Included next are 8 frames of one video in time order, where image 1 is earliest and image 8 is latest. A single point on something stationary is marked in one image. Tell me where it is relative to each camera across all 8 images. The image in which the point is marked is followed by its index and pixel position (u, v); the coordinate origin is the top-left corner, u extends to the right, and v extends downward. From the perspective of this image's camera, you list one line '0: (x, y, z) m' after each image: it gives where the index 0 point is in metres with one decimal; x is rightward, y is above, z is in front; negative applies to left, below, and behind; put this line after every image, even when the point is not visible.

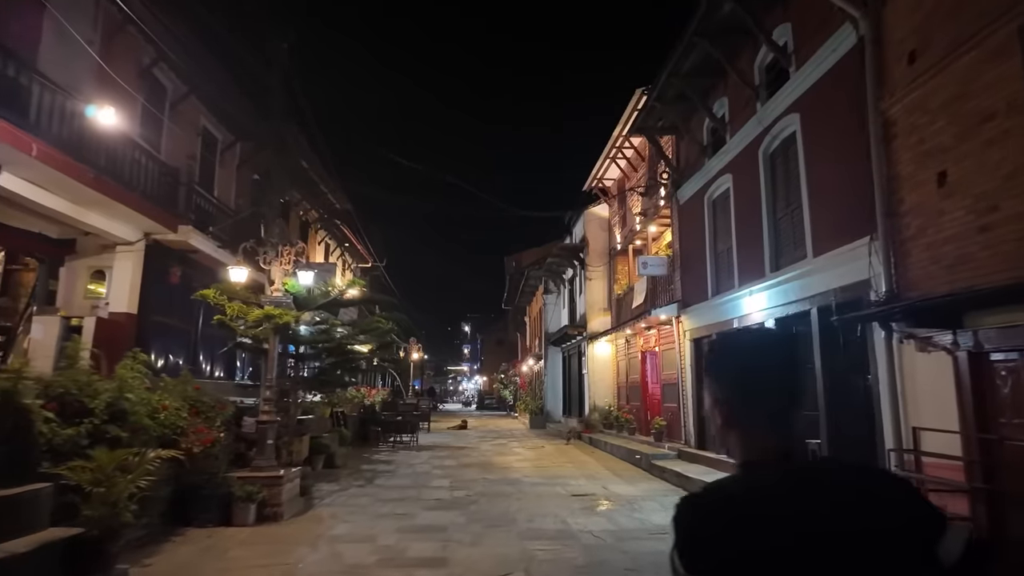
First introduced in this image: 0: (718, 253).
0: (+3.6, +0.6, +10.1) m
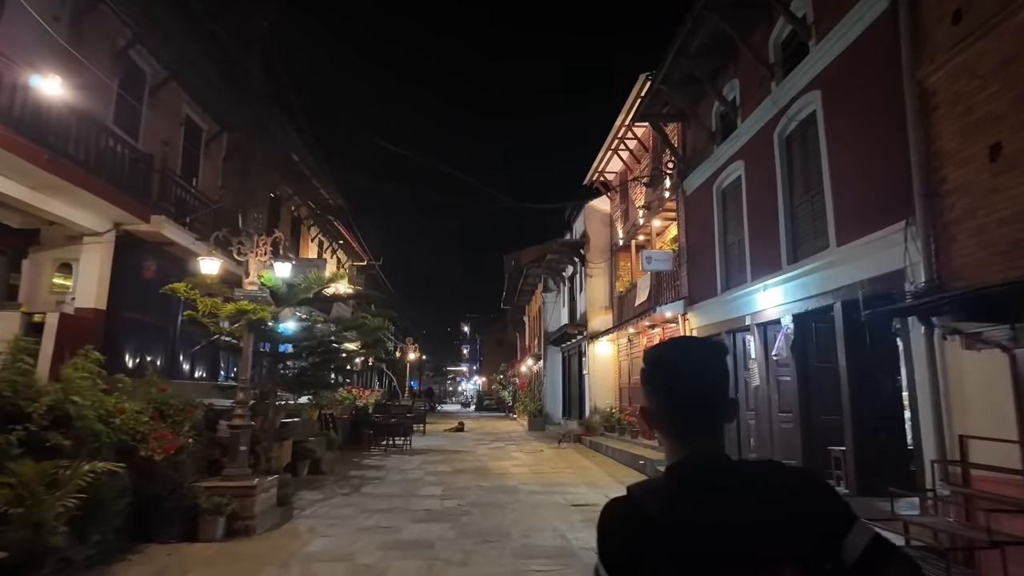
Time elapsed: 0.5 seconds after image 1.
0: (+3.5, +0.7, +9.4) m
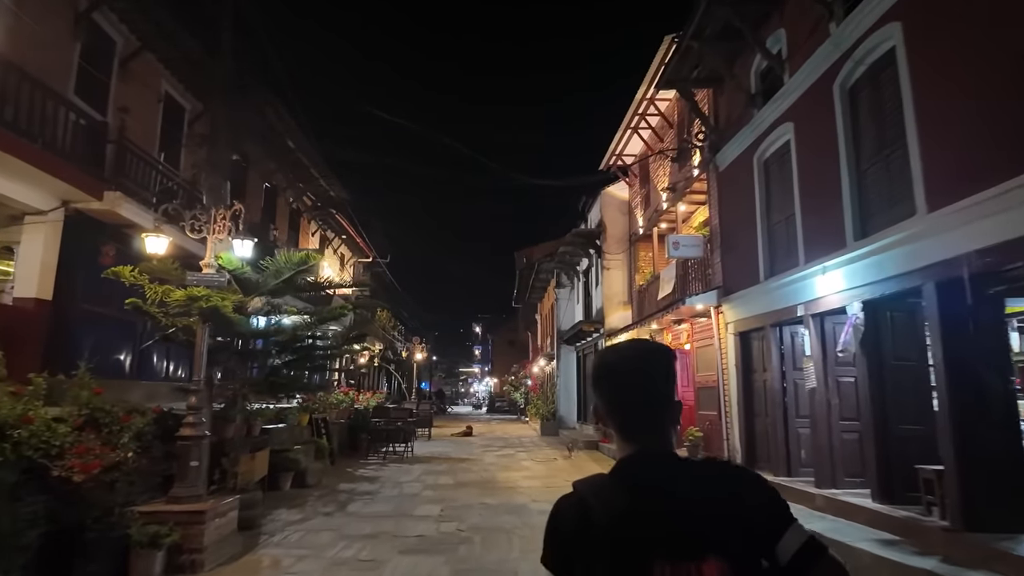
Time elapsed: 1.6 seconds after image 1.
0: (+3.6, +0.8, +8.1) m
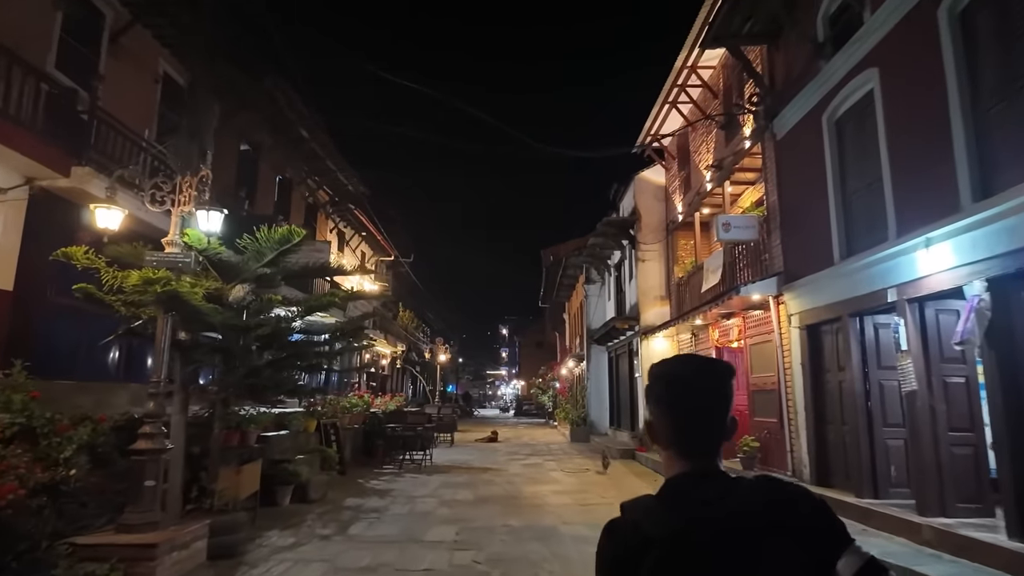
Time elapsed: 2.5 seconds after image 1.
0: (+3.9, +1.0, +6.8) m
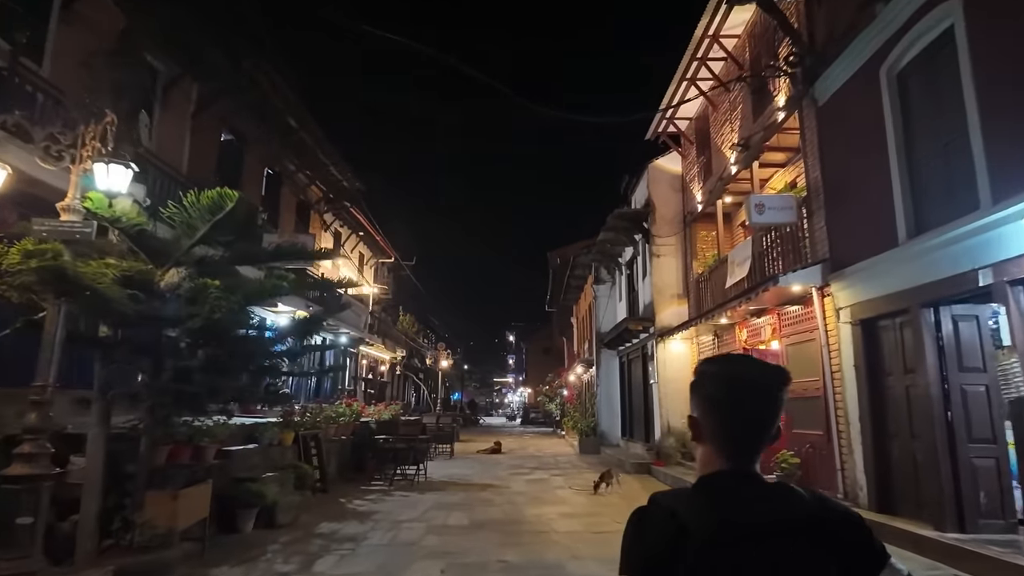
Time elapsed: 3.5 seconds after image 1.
0: (+3.9, +1.2, +5.6) m
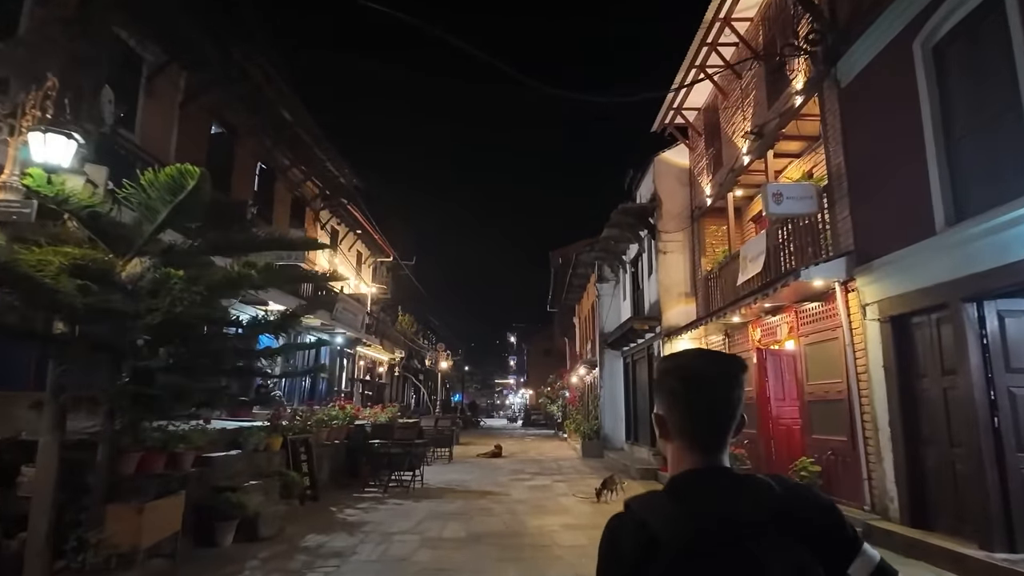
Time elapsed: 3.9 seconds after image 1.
0: (+3.9, +1.2, +5.1) m
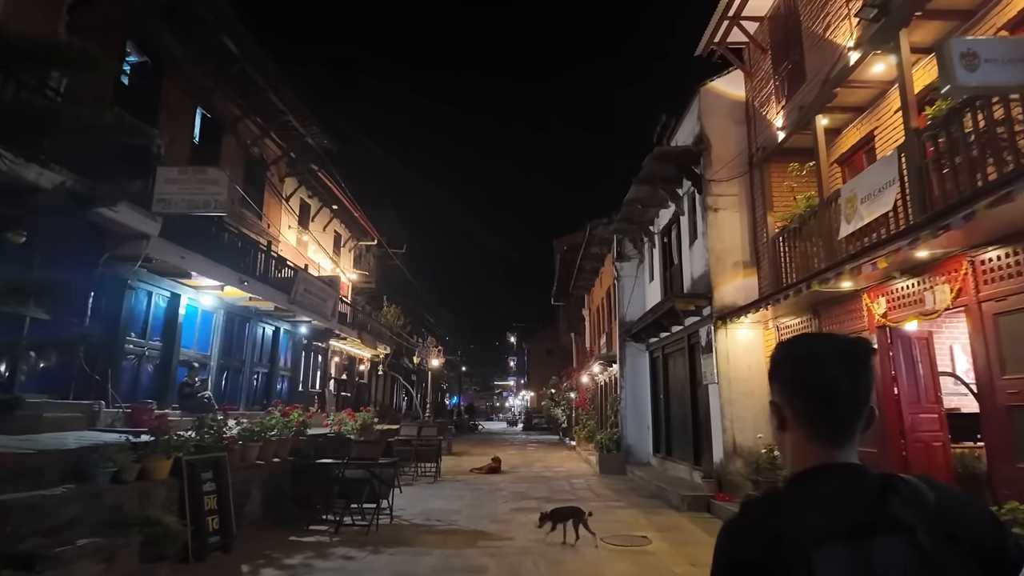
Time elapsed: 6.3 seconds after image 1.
0: (+3.9, +1.8, +2.2) m
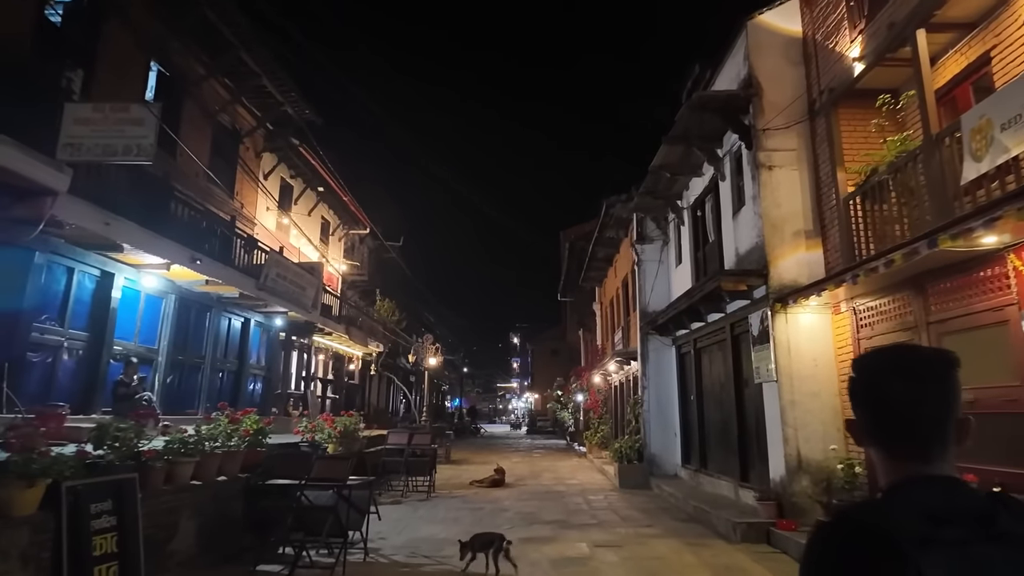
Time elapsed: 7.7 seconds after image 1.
0: (+4.0, +2.1, +0.5) m
